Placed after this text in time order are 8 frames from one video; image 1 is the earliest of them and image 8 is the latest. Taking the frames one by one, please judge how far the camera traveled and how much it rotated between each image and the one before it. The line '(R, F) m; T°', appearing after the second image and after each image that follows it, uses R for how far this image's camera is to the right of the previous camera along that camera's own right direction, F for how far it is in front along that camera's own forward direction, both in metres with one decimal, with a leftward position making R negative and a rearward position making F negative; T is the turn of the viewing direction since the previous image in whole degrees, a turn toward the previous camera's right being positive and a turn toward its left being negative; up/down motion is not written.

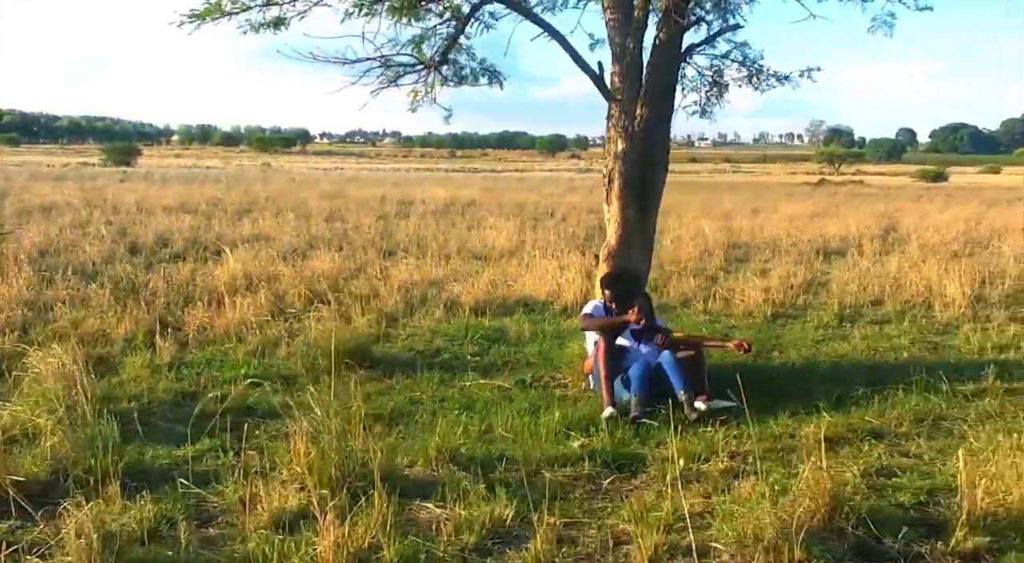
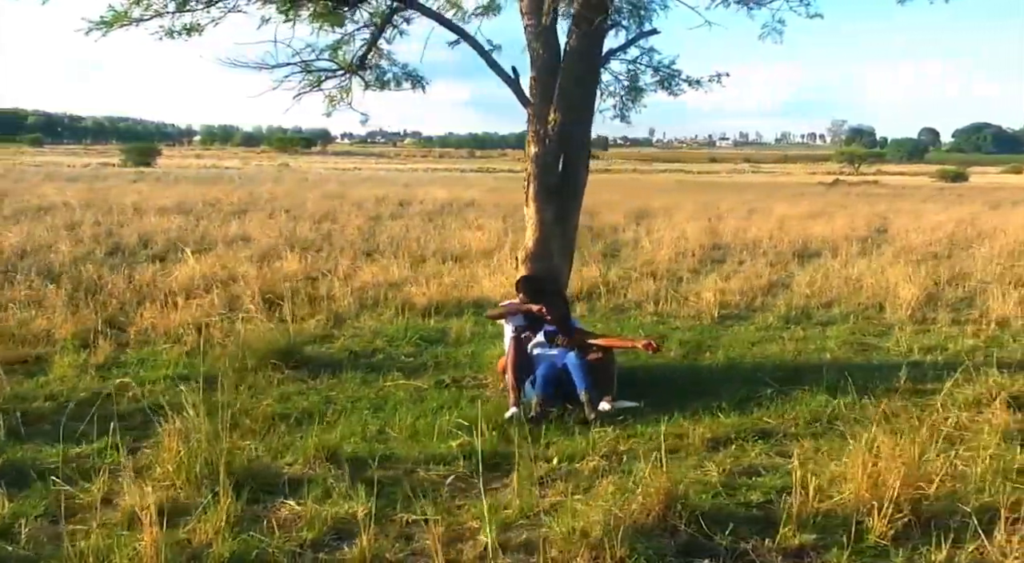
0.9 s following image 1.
(+0.6, -0.1) m; 0°
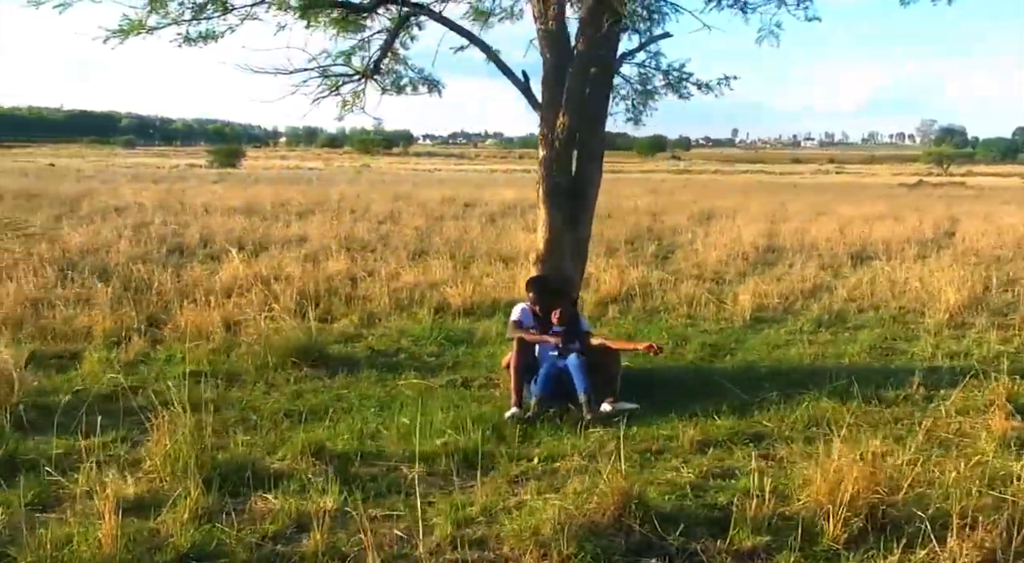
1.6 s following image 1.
(+0.4, -0.1) m; -3°
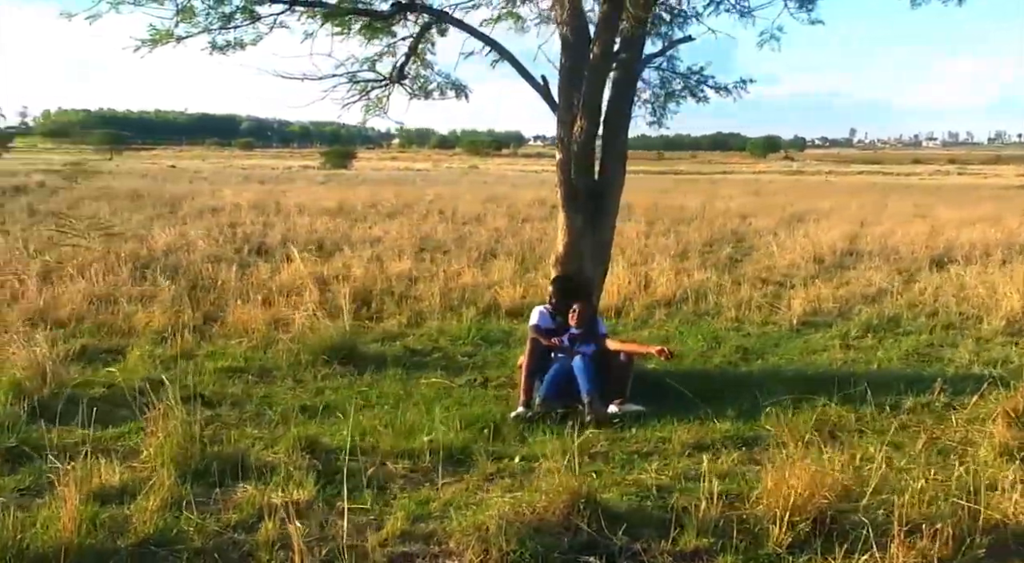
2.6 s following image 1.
(+0.5, -0.1) m; -5°
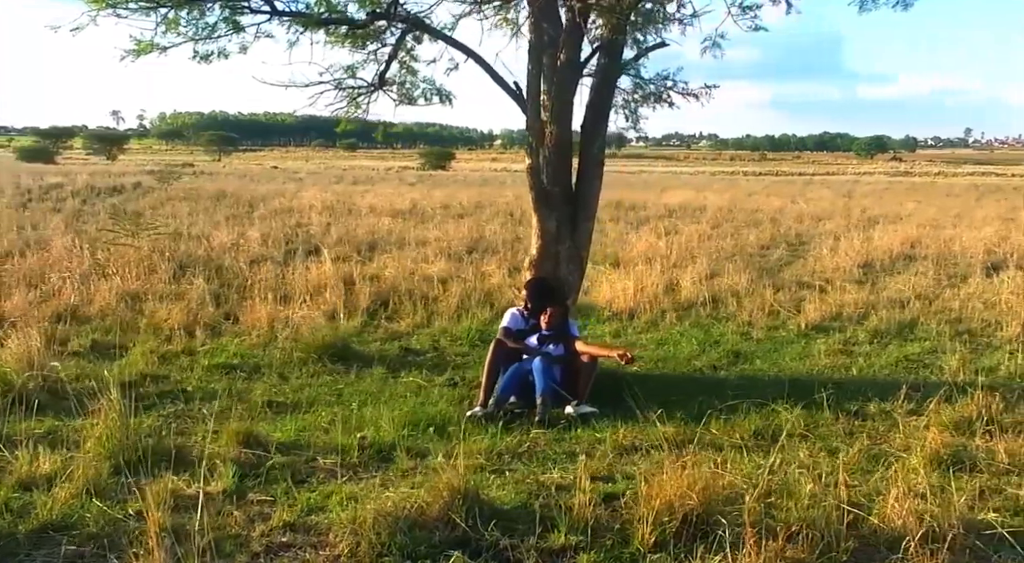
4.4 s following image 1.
(+0.8, -0.1) m; -4°
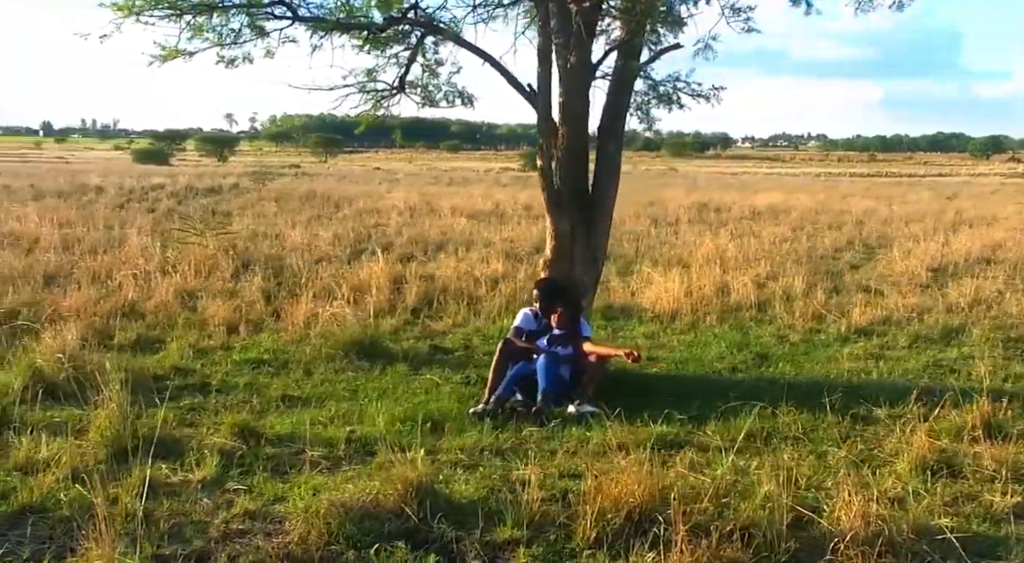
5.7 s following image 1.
(+0.5, -0.1) m; -4°
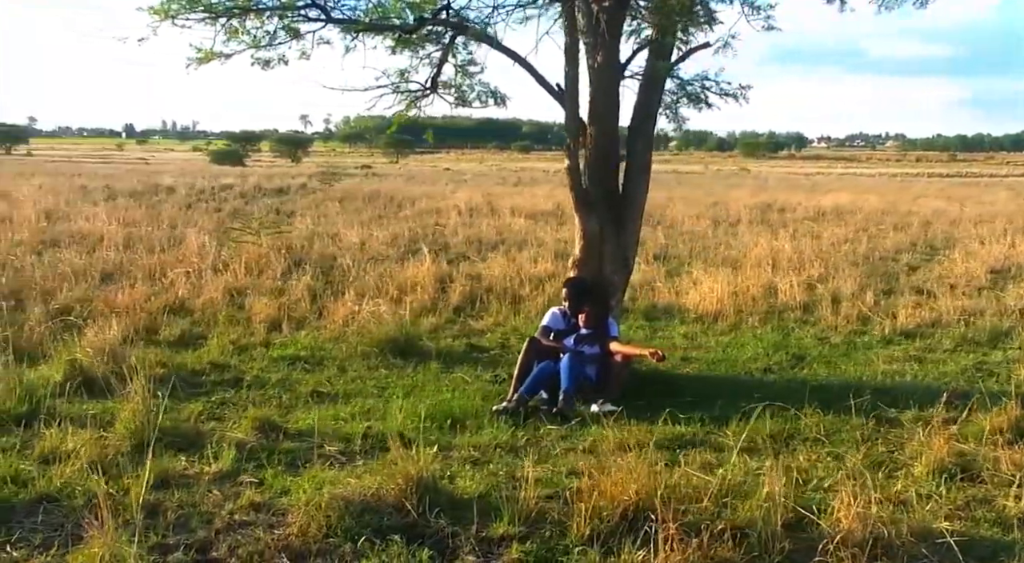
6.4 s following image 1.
(+0.3, 0.0) m; -3°
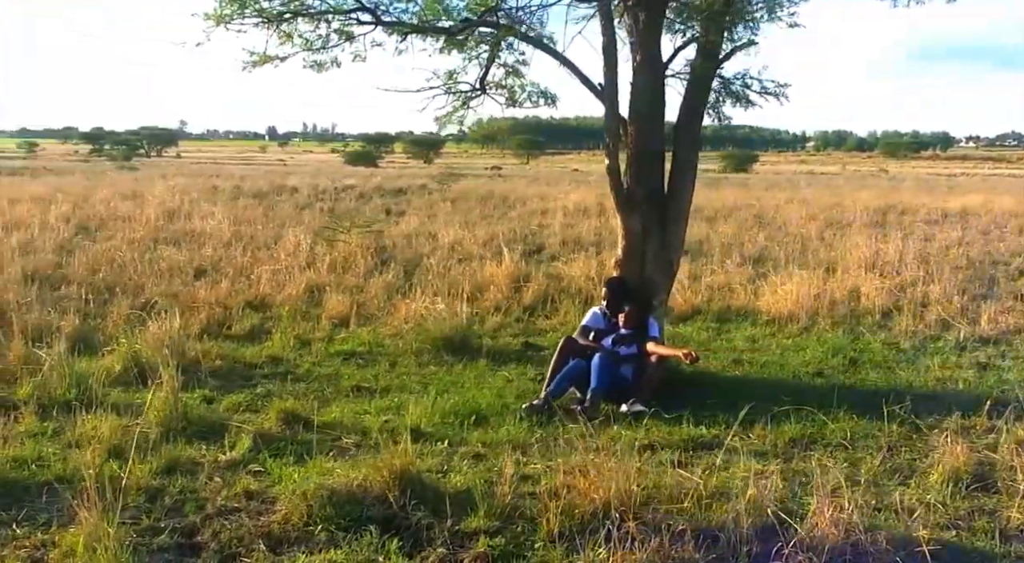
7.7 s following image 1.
(+0.5, 0.0) m; -6°
